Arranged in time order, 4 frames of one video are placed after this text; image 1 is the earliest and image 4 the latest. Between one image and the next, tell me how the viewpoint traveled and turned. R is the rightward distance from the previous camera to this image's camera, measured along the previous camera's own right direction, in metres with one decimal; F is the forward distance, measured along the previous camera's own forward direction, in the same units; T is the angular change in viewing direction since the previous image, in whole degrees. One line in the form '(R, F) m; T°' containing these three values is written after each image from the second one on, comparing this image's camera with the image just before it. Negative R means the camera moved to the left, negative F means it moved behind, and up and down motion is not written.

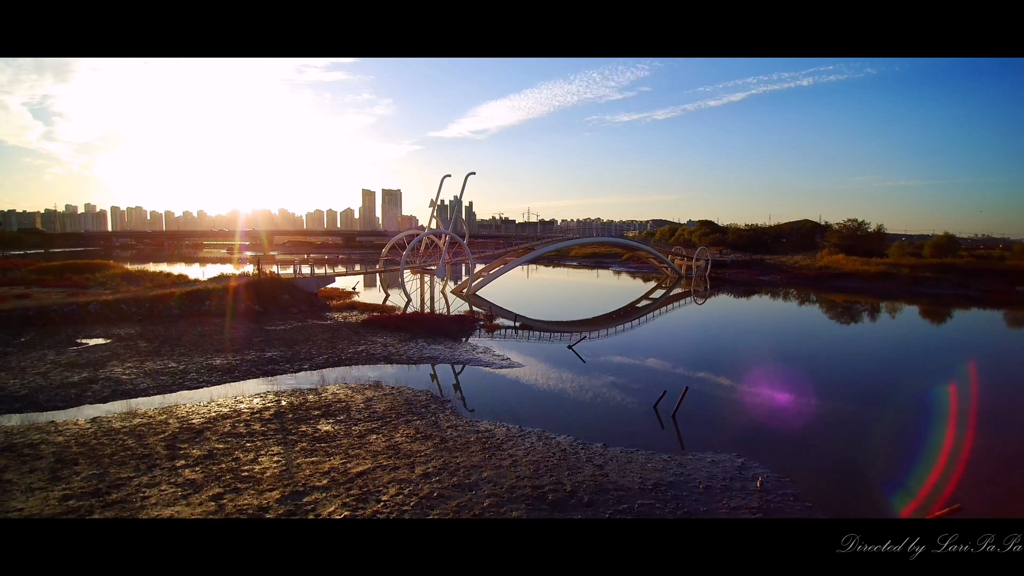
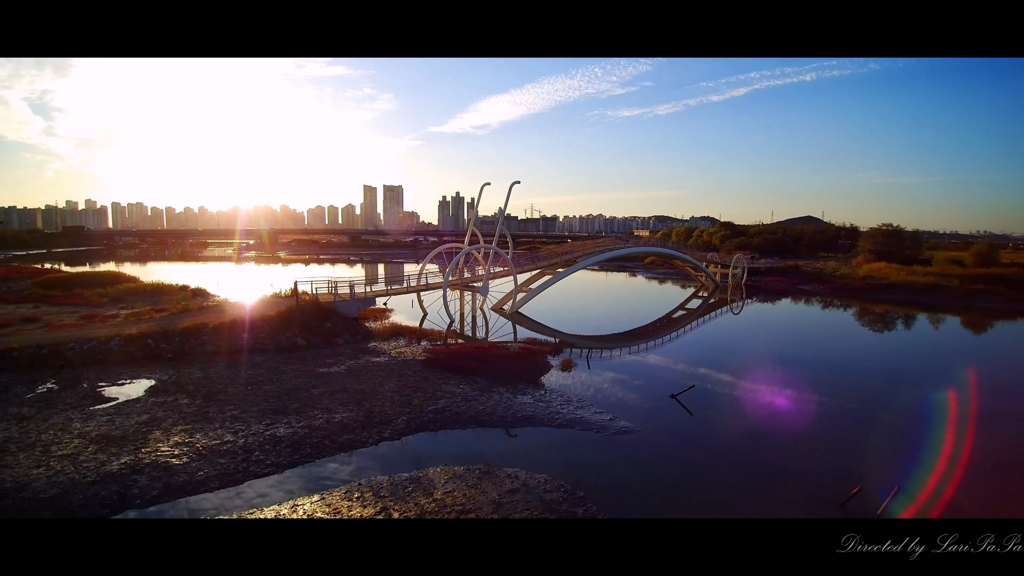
(-2.2, +1.8) m; 0°
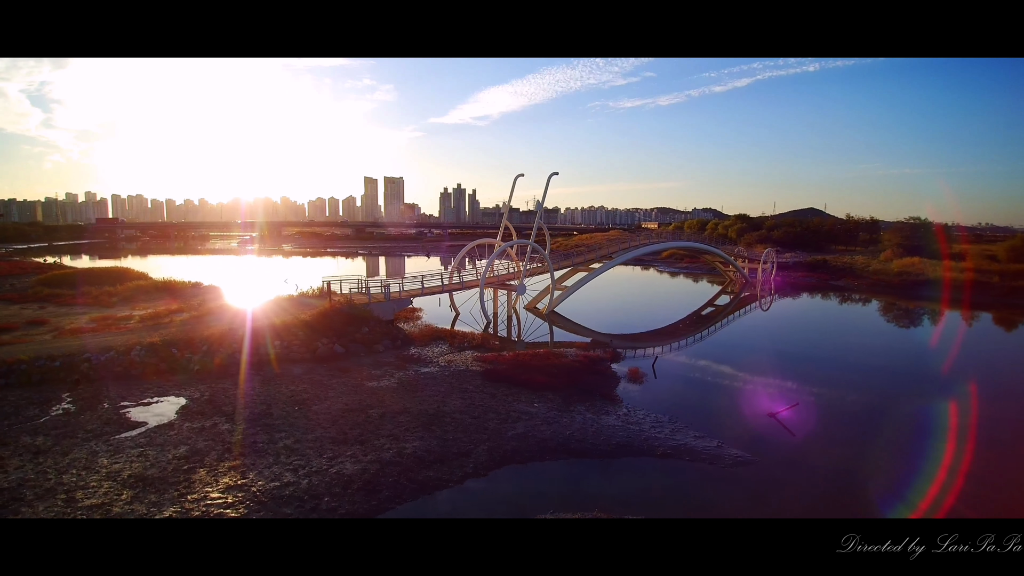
(-1.6, +1.4) m; 0°
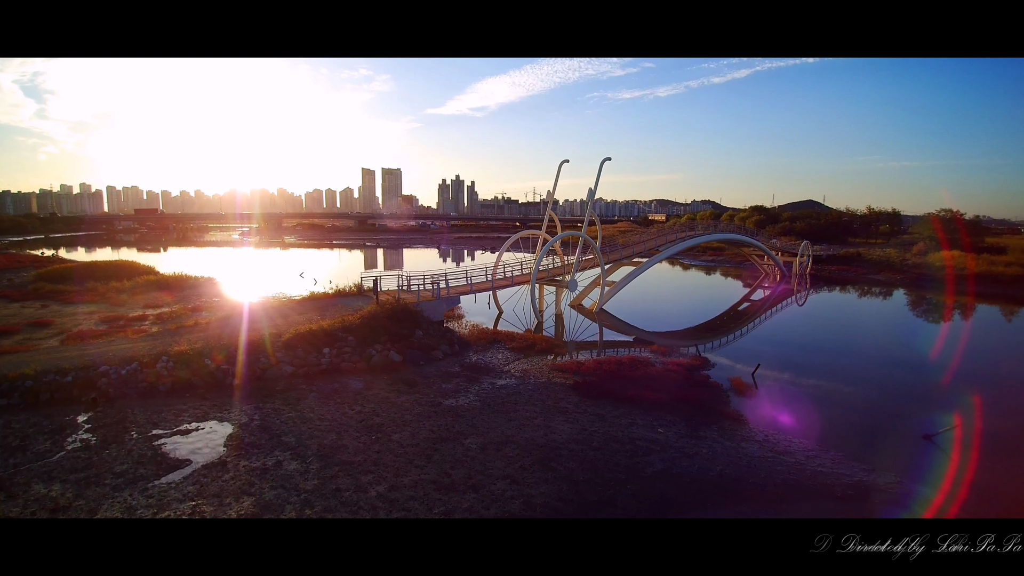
(-1.9, +1.7) m; 0°
